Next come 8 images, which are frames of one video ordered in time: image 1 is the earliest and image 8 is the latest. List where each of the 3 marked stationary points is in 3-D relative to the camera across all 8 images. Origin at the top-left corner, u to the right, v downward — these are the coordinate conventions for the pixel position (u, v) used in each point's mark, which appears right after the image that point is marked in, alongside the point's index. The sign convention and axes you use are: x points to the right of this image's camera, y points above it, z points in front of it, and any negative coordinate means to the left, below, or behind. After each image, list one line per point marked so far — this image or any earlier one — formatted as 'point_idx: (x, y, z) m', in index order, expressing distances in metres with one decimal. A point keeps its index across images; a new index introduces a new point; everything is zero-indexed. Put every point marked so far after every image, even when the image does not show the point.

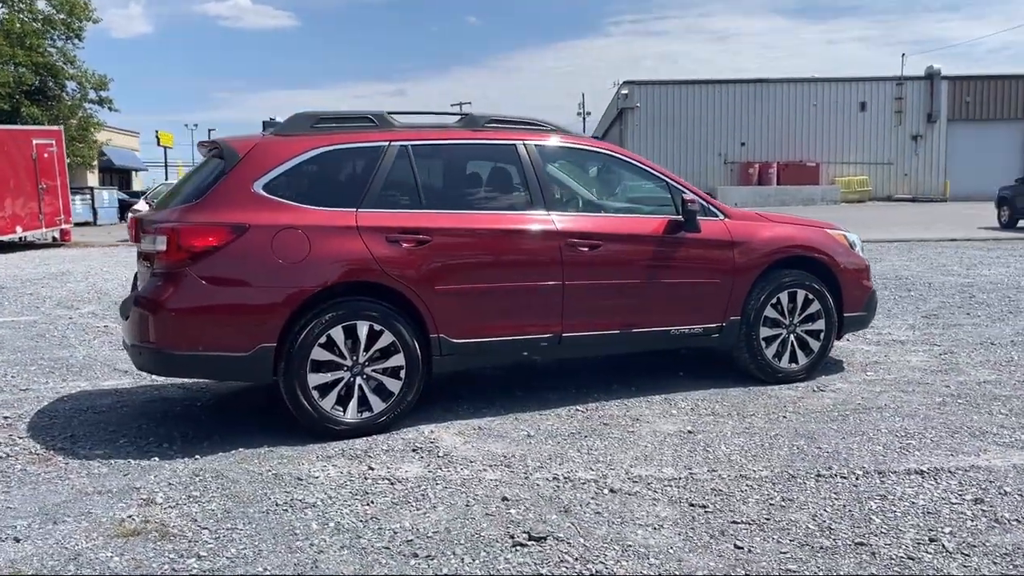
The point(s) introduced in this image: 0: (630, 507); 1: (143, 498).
0: (+0.6, -1.1, +4.3) m
1: (-1.9, -1.1, +4.6) m
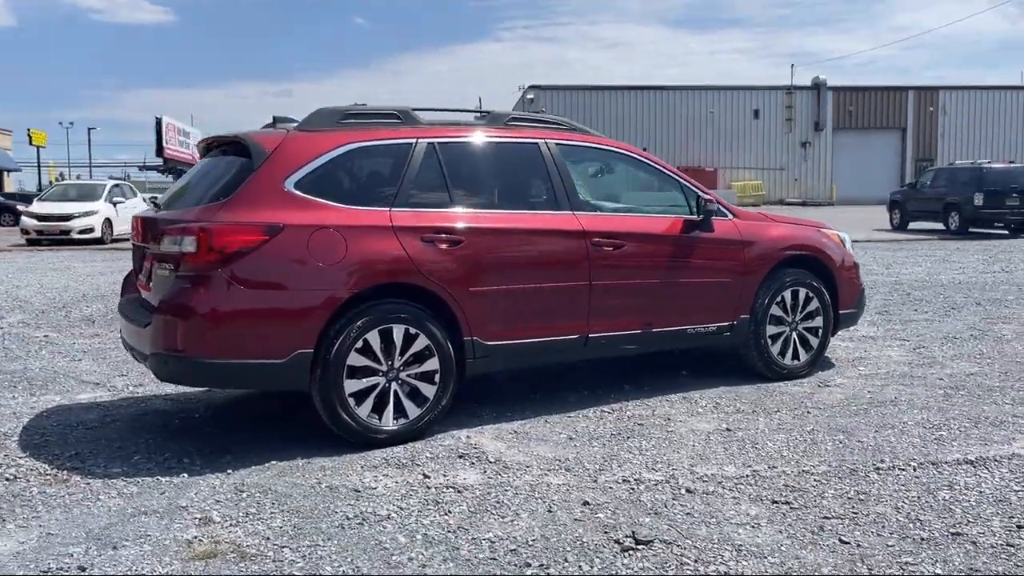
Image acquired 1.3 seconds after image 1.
0: (+1.0, -1.1, +4.3) m
1: (-1.5, -1.1, +4.3) m
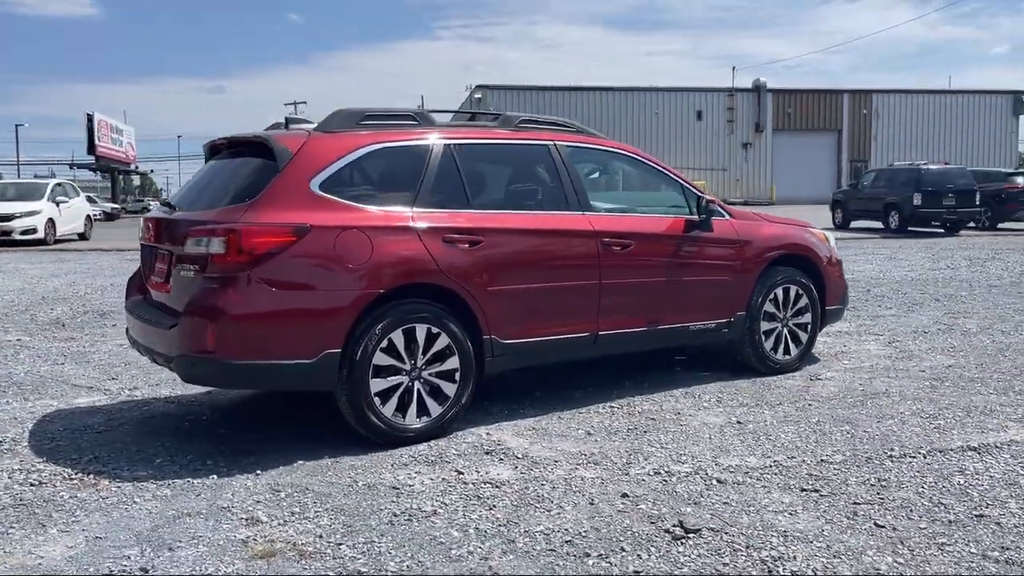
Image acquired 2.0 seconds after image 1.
0: (+1.2, -1.0, +4.5) m
1: (-1.3, -1.1, +4.3) m
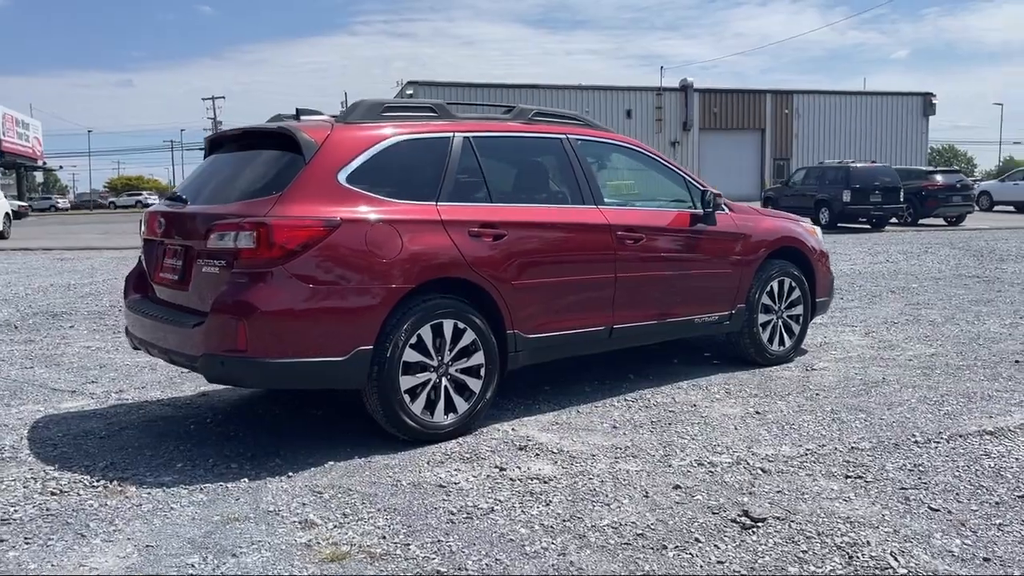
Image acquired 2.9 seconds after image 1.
0: (+1.5, -1.0, +4.5) m
1: (-1.0, -1.1, +4.2) m
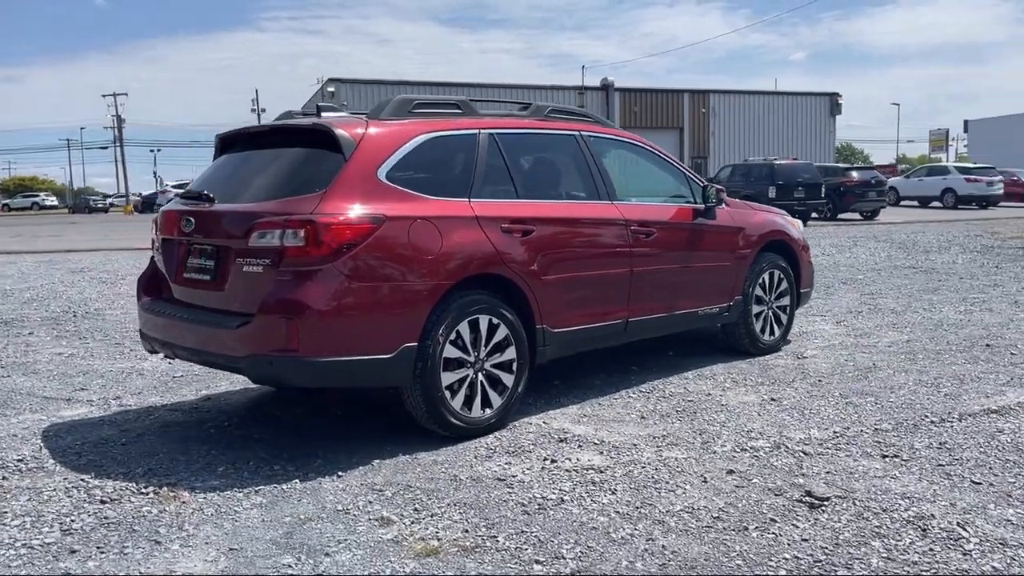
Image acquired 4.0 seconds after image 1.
0: (+1.8, -0.9, +4.8) m
1: (-0.7, -1.1, +4.1) m
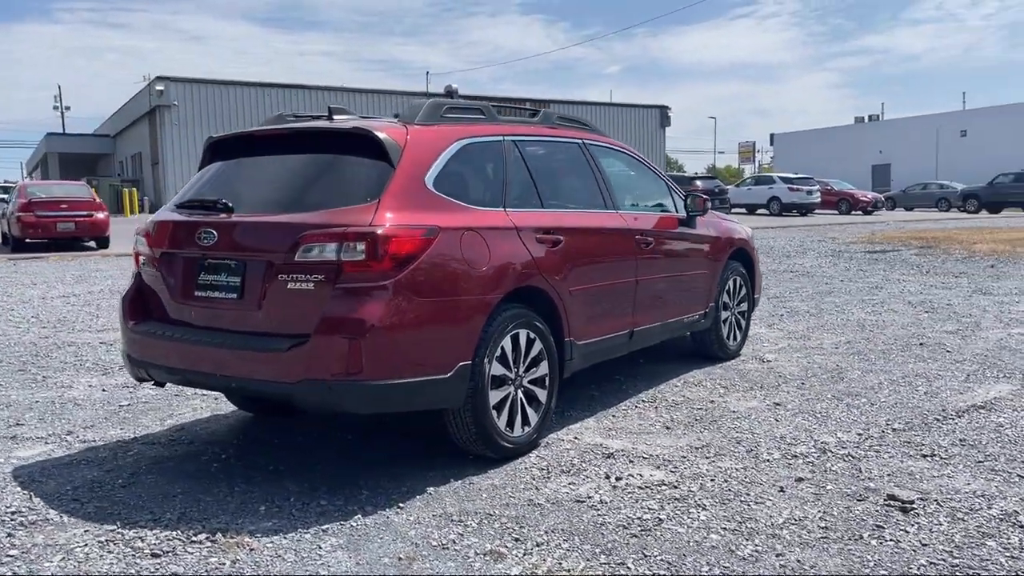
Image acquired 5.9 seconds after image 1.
0: (+2.1, -1.0, +4.9) m
1: (-0.1, -1.2, +3.9) m
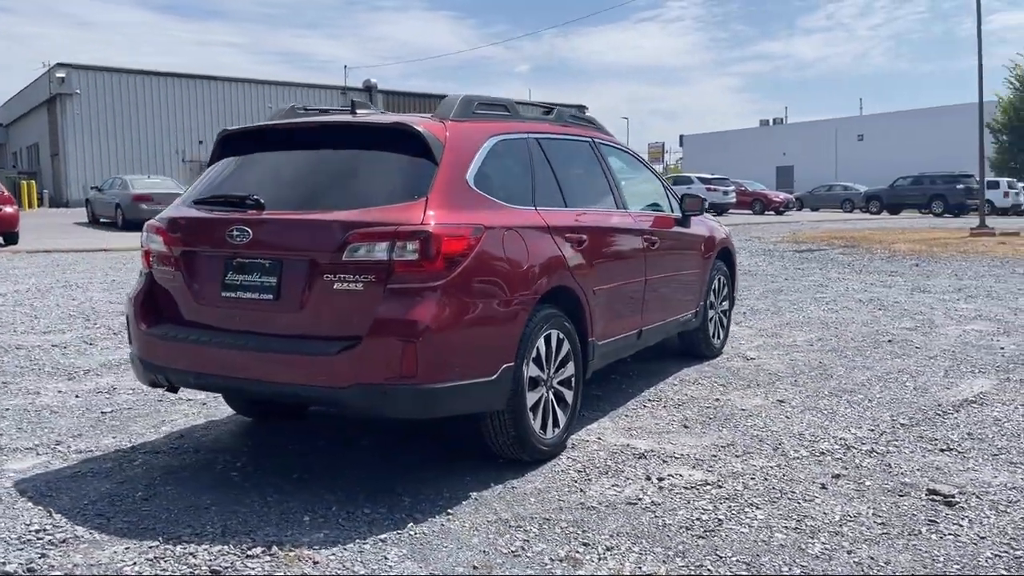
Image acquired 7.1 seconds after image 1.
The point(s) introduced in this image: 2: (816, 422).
0: (+2.3, -1.0, +5.1) m
1: (+0.2, -1.2, +3.8) m
2: (+2.0, -0.9, +5.9) m
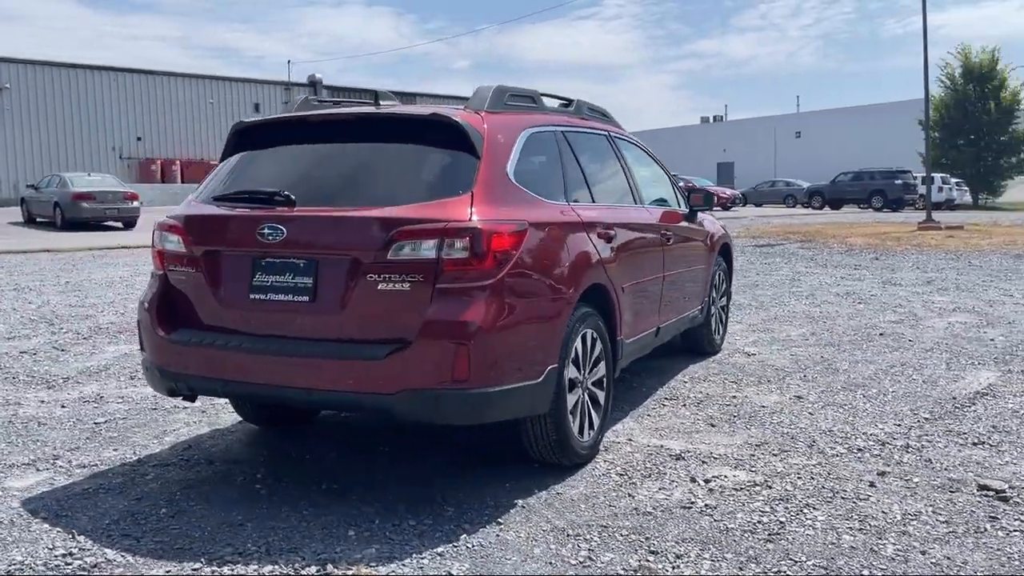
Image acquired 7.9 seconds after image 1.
0: (+2.5, -0.9, +5.1) m
1: (+0.5, -1.2, +3.6) m
2: (+2.2, -0.9, +5.9) m
